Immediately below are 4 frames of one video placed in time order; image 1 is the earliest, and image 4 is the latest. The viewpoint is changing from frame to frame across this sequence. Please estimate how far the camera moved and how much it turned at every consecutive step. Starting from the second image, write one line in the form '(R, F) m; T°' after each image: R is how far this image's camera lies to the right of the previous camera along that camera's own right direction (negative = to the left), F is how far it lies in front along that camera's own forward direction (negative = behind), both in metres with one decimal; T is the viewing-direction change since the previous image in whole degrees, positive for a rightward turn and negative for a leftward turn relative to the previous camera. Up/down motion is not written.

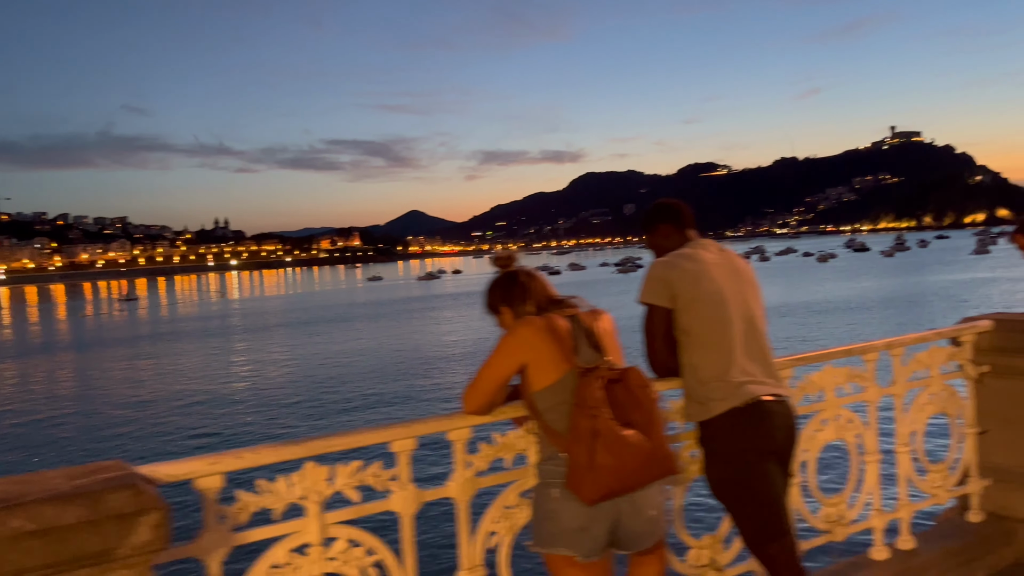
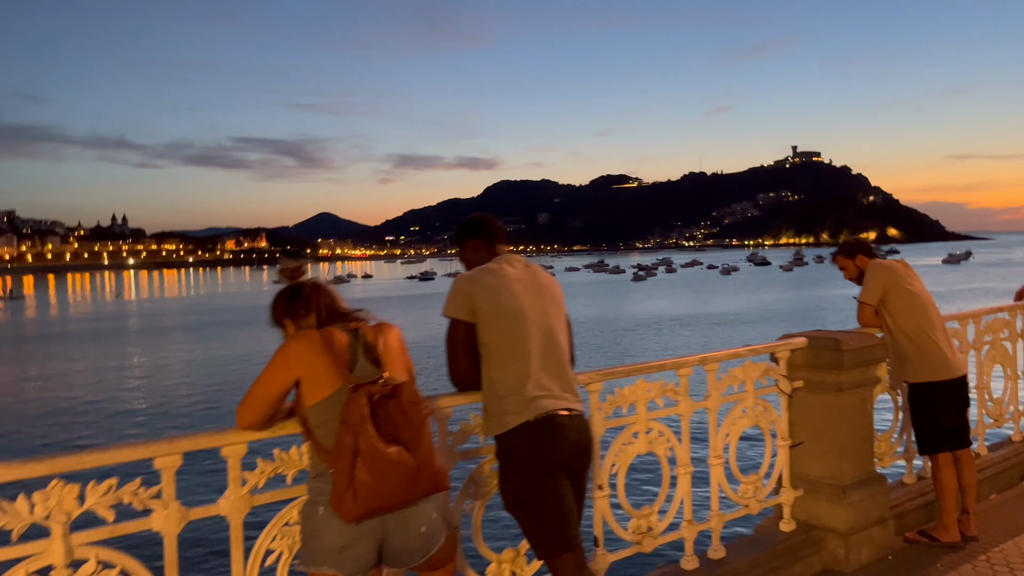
(+0.4, 0.0) m; +6°
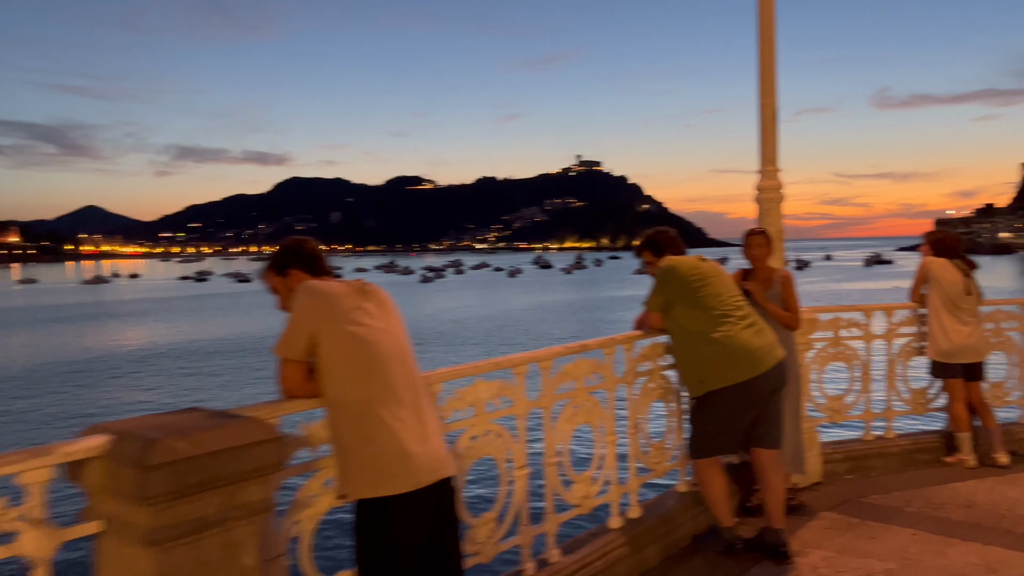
(+2.1, +2.0) m; +15°
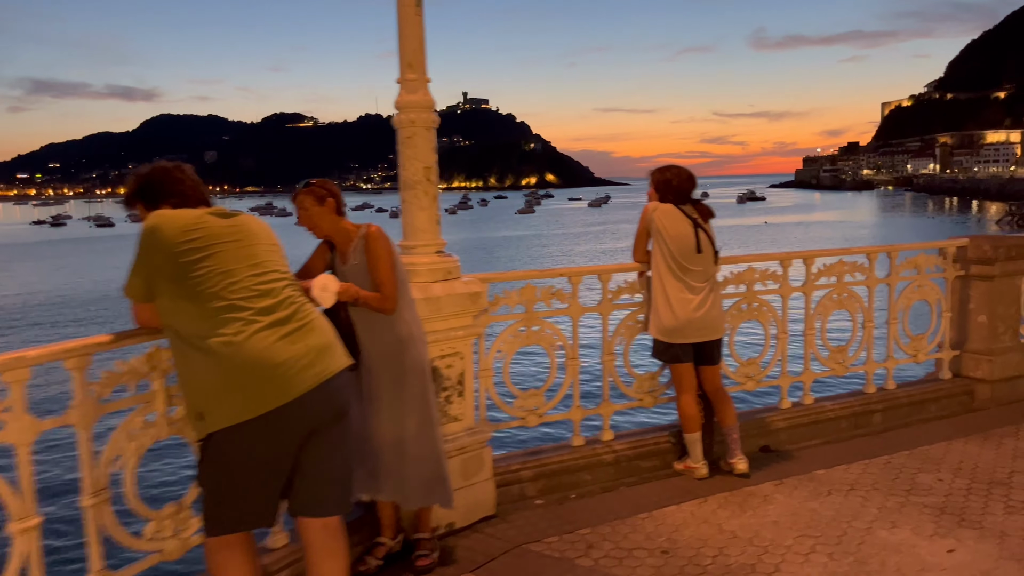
(+1.7, +1.6) m; +8°
